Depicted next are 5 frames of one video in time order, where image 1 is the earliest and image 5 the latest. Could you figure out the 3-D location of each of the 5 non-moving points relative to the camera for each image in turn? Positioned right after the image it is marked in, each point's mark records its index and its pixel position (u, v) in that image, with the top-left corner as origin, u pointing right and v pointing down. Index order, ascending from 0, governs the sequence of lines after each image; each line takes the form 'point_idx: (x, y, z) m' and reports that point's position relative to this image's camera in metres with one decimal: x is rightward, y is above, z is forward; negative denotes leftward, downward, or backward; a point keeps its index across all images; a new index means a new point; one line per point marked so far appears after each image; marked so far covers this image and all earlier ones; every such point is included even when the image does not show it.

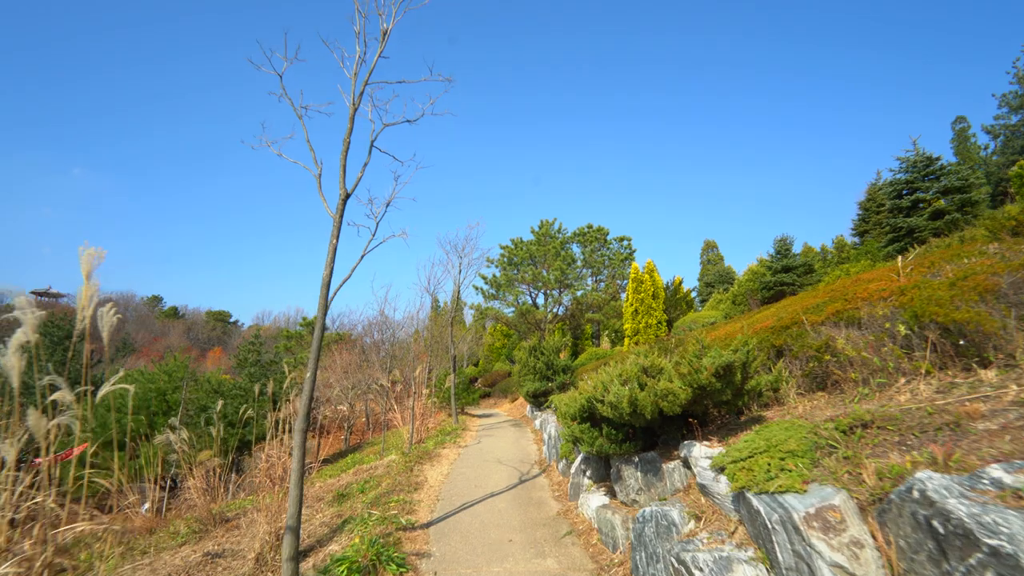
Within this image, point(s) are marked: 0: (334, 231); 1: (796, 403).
0: (-1.8, +0.6, +5.4) m
1: (+2.6, -1.1, +4.9) m
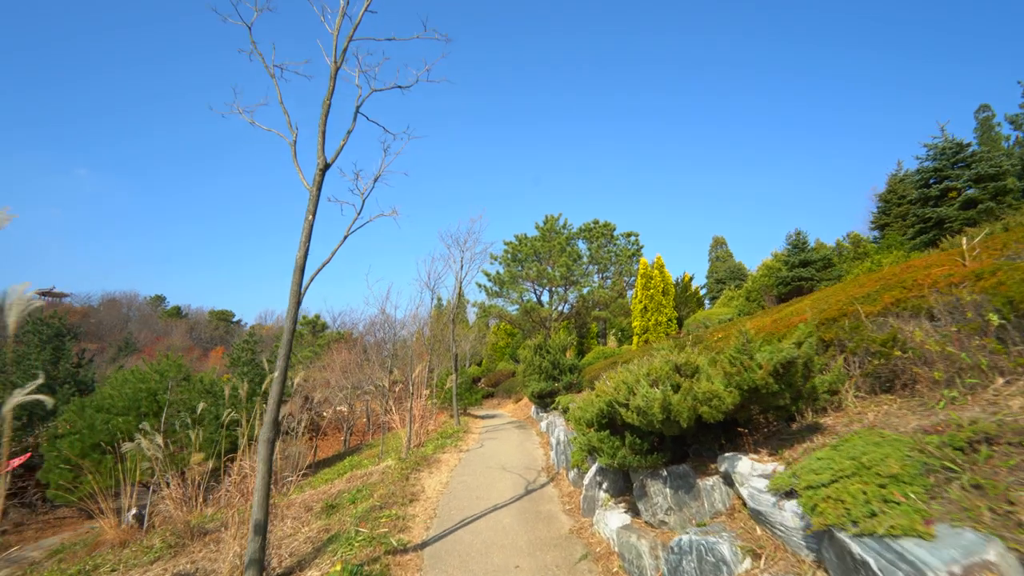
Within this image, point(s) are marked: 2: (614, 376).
0: (-1.8, +0.7, +4.6) m
1: (+2.7, -0.9, +4.1) m
2: (+1.1, -1.0, +5.8) m
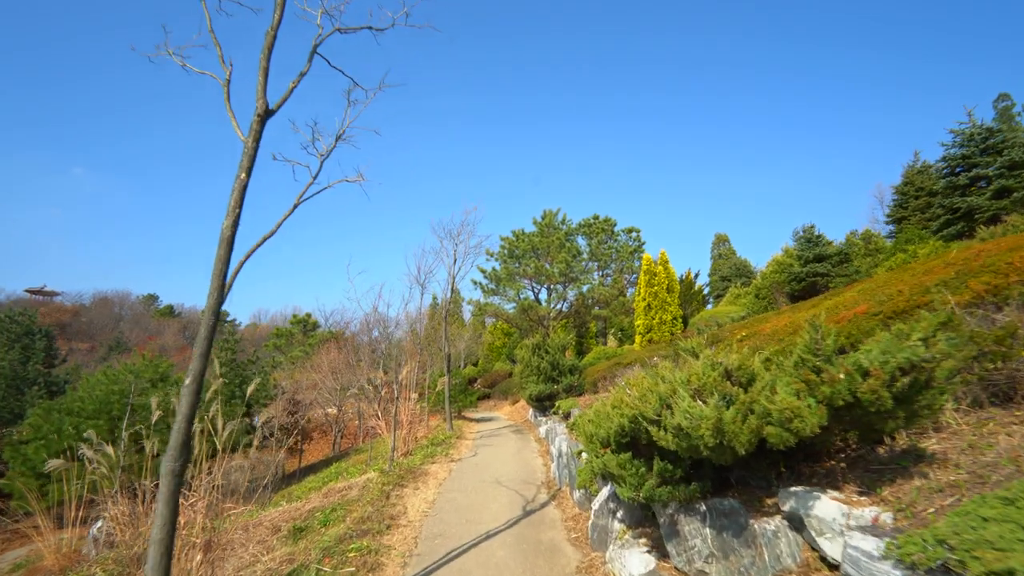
0: (-1.8, +0.9, +3.6) m
1: (+2.7, -0.8, +3.0) m
2: (+1.1, -0.8, +4.8) m
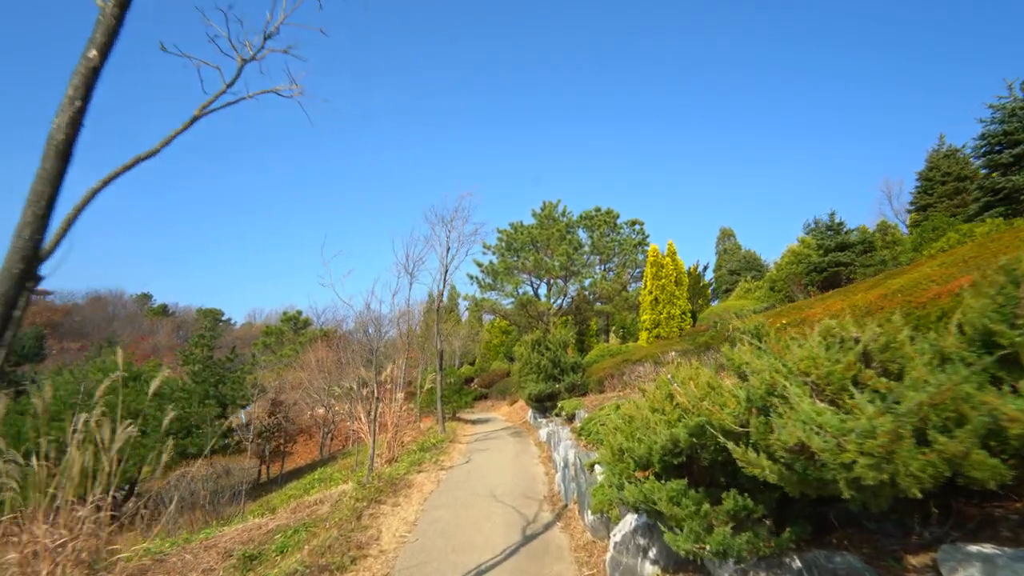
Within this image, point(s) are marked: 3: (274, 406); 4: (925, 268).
0: (-1.8, +1.1, +2.3) m
1: (+2.6, -0.5, +1.8) m
2: (+1.1, -0.6, +3.5) m
3: (-8.2, -4.1, +18.0) m
4: (+4.6, +0.2, +5.9) m
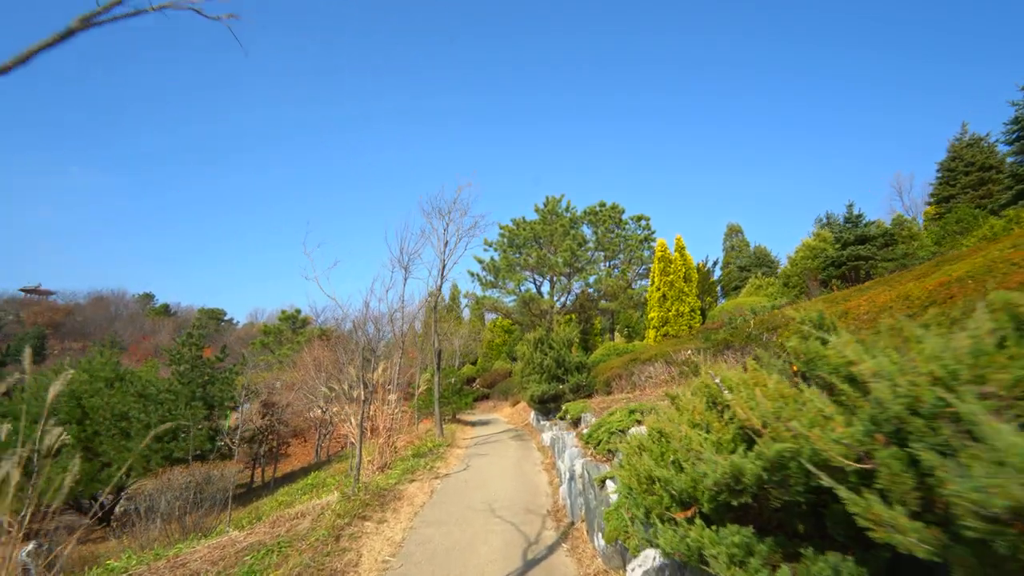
0: (-1.9, +1.2, +1.6) m
1: (+2.6, -0.4, +1.0) m
2: (+1.0, -0.5, +2.8) m
3: (-8.1, -4.0, +17.4) m
4: (+4.6, +0.3, +5.1) m
